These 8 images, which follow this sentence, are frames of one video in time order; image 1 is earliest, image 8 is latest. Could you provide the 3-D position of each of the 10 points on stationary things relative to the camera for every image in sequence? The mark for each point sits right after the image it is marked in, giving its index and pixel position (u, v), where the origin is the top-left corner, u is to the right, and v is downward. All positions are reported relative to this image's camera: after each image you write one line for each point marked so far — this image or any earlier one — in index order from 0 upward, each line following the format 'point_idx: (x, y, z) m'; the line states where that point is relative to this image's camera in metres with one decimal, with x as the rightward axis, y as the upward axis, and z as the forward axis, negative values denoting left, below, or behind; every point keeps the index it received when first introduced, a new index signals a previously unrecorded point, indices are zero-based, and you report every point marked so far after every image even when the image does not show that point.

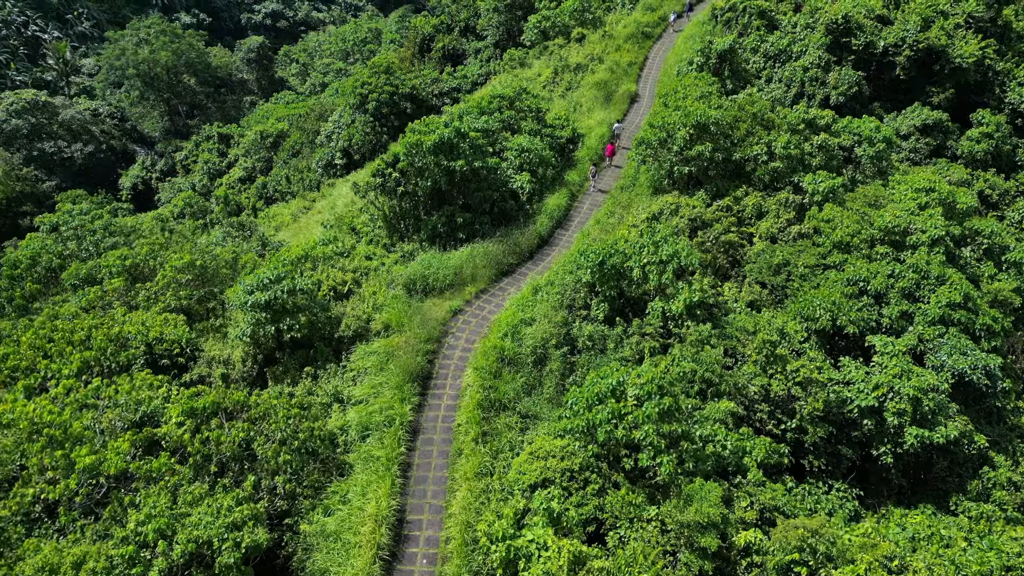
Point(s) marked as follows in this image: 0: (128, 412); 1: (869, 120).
0: (-4.8, -1.6, +9.2) m
1: (+8.8, +4.1, +18.1) m
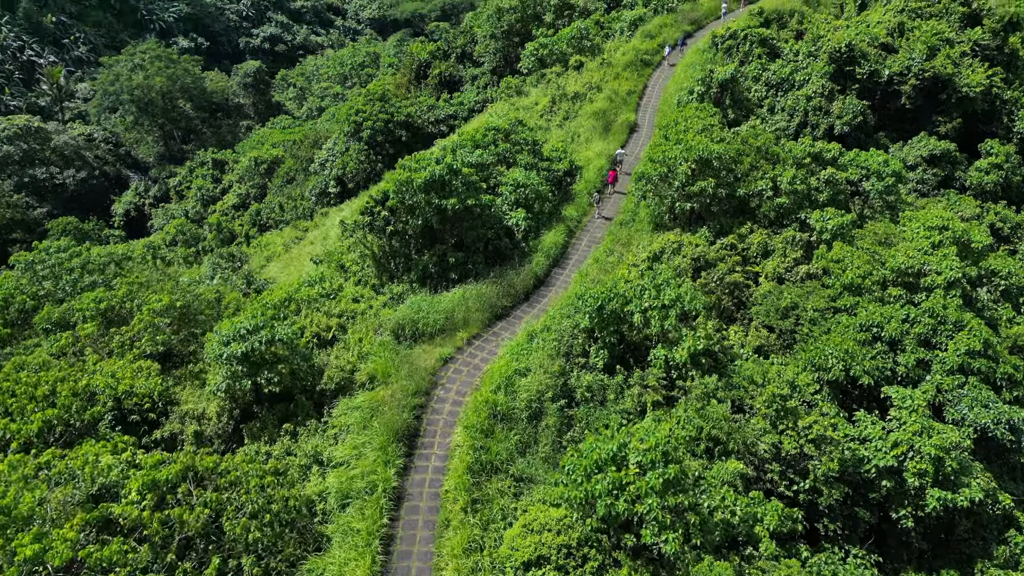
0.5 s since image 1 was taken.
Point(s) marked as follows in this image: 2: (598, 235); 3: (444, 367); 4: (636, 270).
0: (-4.9, -2.3, +8.4) m
1: (+8.7, +3.2, +17.5) m
2: (+1.9, +1.2, +16.6) m
3: (-1.1, -1.3, +12.2) m
4: (+2.4, +0.4, +14.3) m
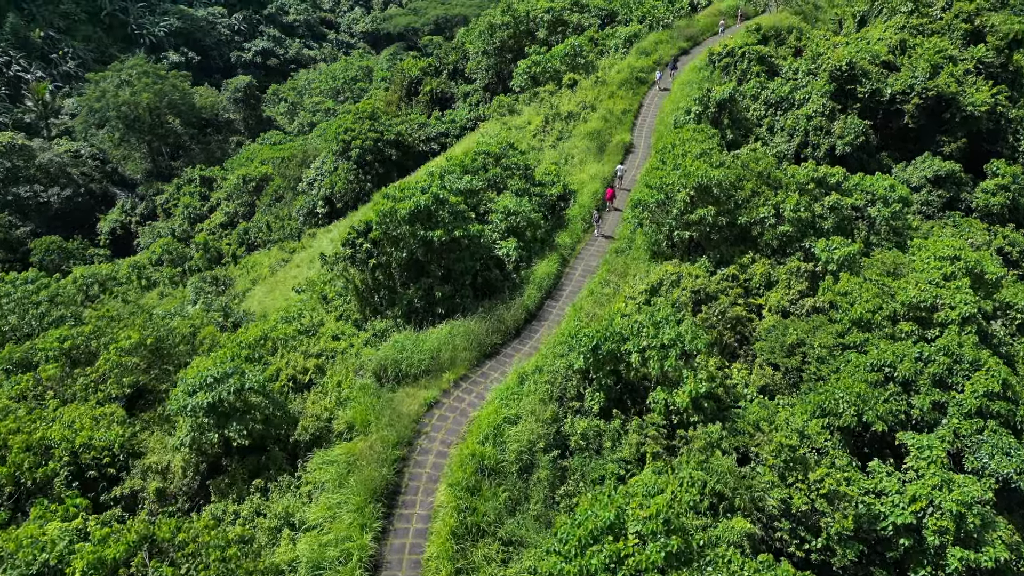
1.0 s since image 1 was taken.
0: (-5.1, -2.8, +7.6) m
1: (+8.5, +2.5, +16.9) m
2: (+1.8, +0.5, +15.9) m
3: (-1.3, -1.9, +11.4) m
4: (+2.2, -0.3, +13.5) m
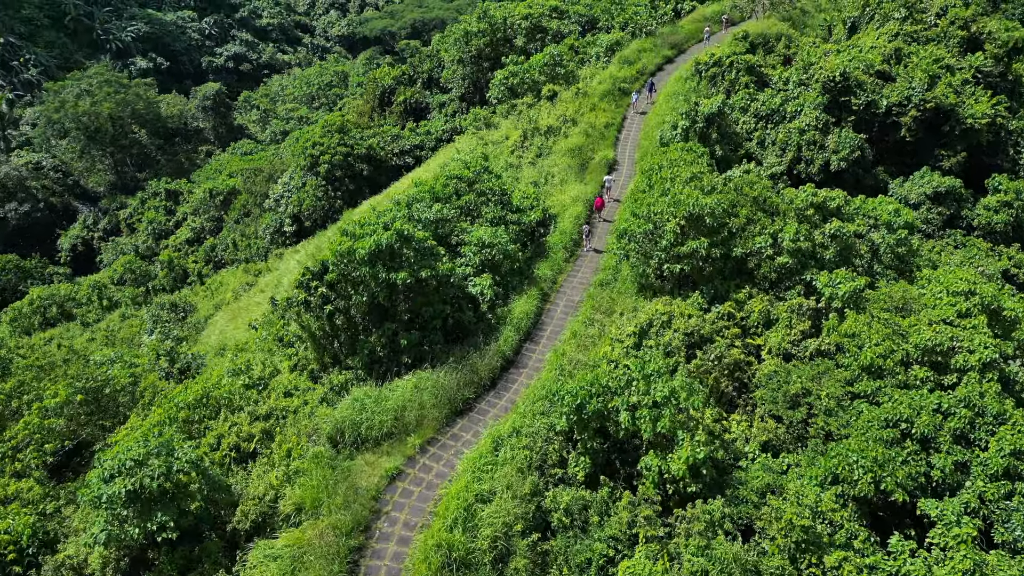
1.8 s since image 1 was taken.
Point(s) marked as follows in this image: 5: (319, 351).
0: (-5.3, -3.6, +6.1) m
1: (+7.9, +1.9, +15.7) m
2: (+1.3, -0.2, +14.6) m
3: (-1.7, -2.7, +10.1) m
4: (+1.8, -1.0, +12.2) m
5: (-3.2, -1.1, +12.4) m
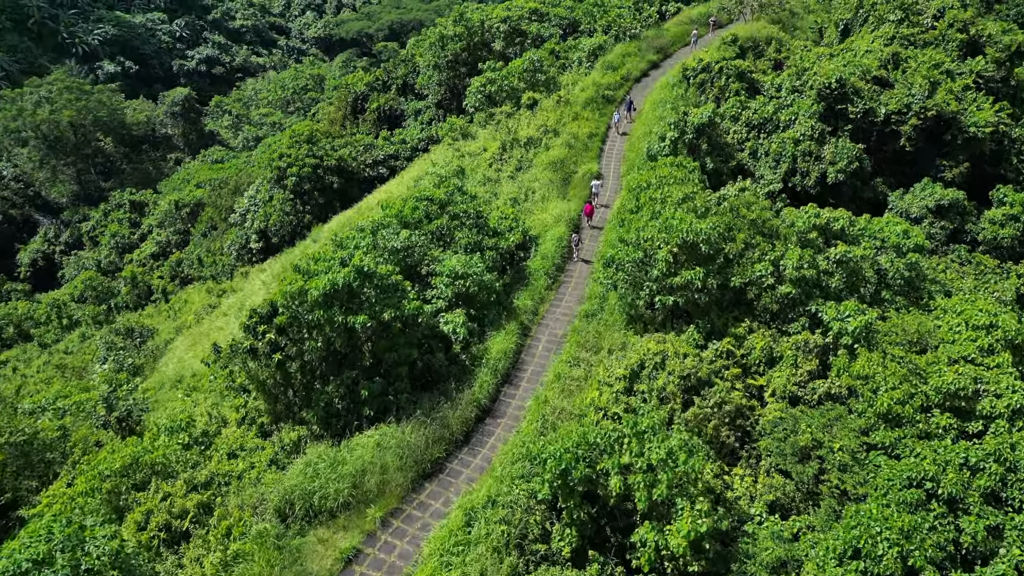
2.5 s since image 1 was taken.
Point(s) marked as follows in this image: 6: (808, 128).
0: (-5.5, -4.3, +4.7) m
1: (+7.5, +1.4, +14.5) m
2: (+0.8, -0.8, +13.3) m
3: (-2.0, -3.3, +8.7) m
4: (+1.4, -1.6, +11.0) m
5: (-3.6, -1.7, +10.9) m
6: (+7.6, +4.1, +18.9) m
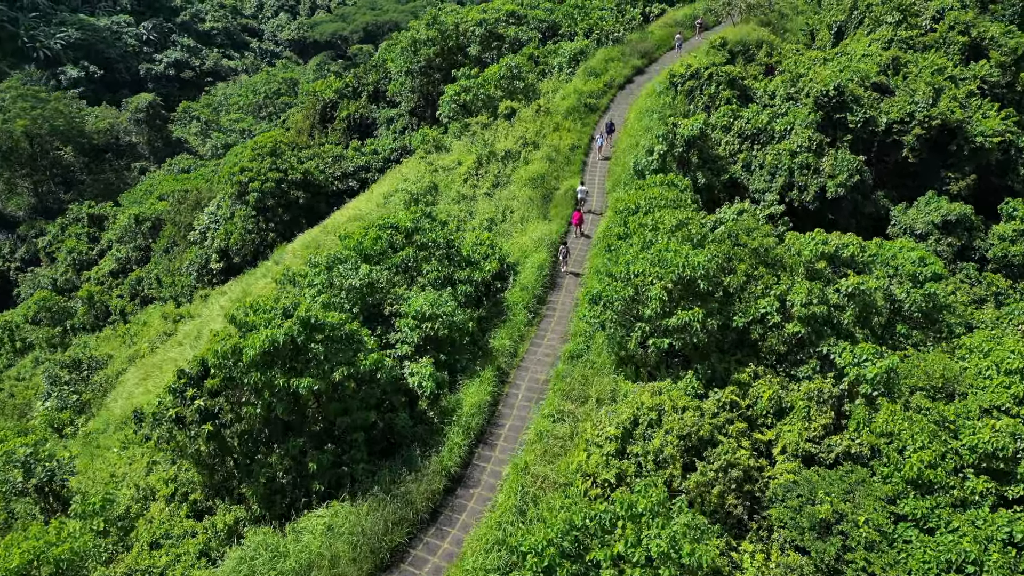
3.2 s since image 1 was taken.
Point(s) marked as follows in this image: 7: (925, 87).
0: (-5.7, -5.0, +3.1) m
1: (+7.0, +0.8, +13.2) m
2: (+0.5, -1.4, +11.8) m
3: (-2.2, -4.0, +7.2) m
4: (+1.1, -2.2, +9.5) m
5: (-3.9, -2.4, +9.4) m
6: (+7.0, +3.5, +17.6) m
7: (+10.4, +5.0, +18.5) m
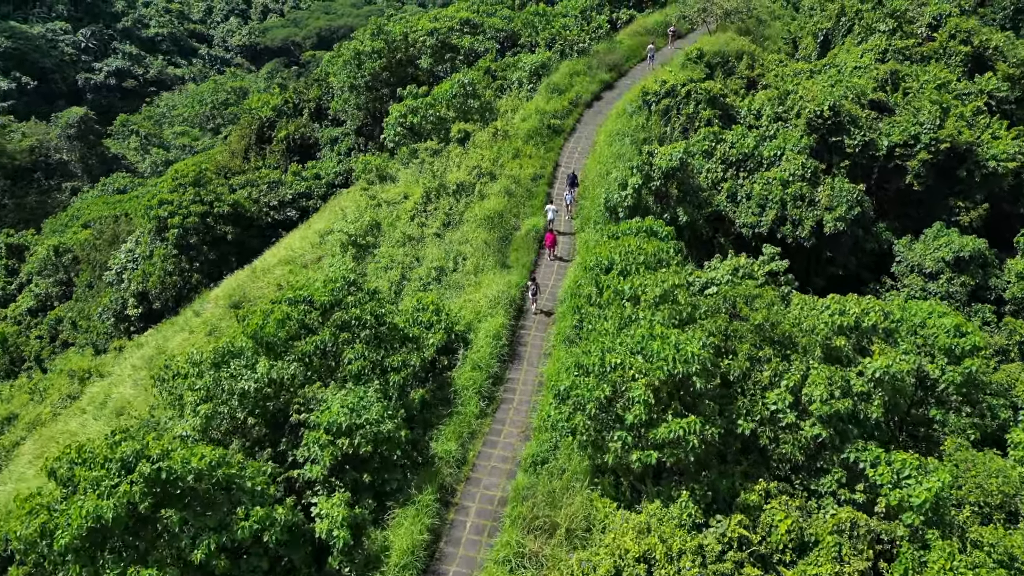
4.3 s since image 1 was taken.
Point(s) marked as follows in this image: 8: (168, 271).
0: (-5.9, -6.3, +0.4) m
1: (+6.2, -0.2, +11.0) m
2: (-0.2, -2.6, +9.3) m
3: (-2.7, -5.2, +4.6) m
4: (+0.5, -3.4, +7.1) m
5: (-4.5, -3.7, +6.7) m
6: (+6.0, +2.5, +15.3) m
7: (+9.3, +4.1, +16.4) m
8: (-9.3, +0.4, +20.0) m
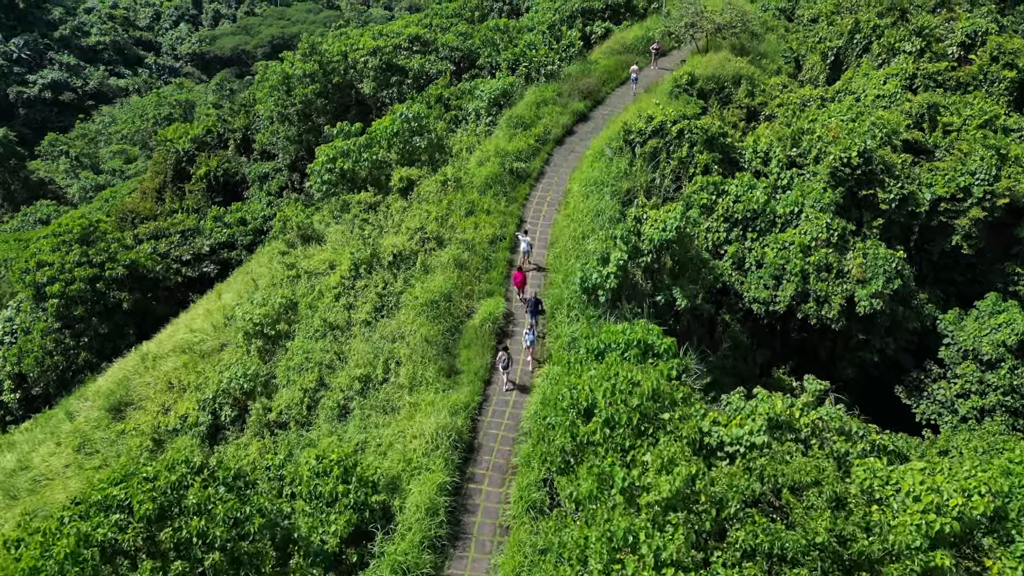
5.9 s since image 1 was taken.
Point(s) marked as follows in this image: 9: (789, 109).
0: (-6.1, -8.1, -3.3) m
1: (+5.6, -1.8, +7.8) m
2: (-0.8, -4.3, +5.9) m
3: (-3.0, -7.0, +1.1) m
4: (+0.1, -5.1, +3.6) m
5: (-4.9, -5.4, +3.2) m
6: (+5.2, +0.9, +12.1) m
7: (+8.4, +2.5, +13.2) m
8: (-10.3, -1.4, +16.2) m
9: (+5.9, +3.8, +15.6) m
